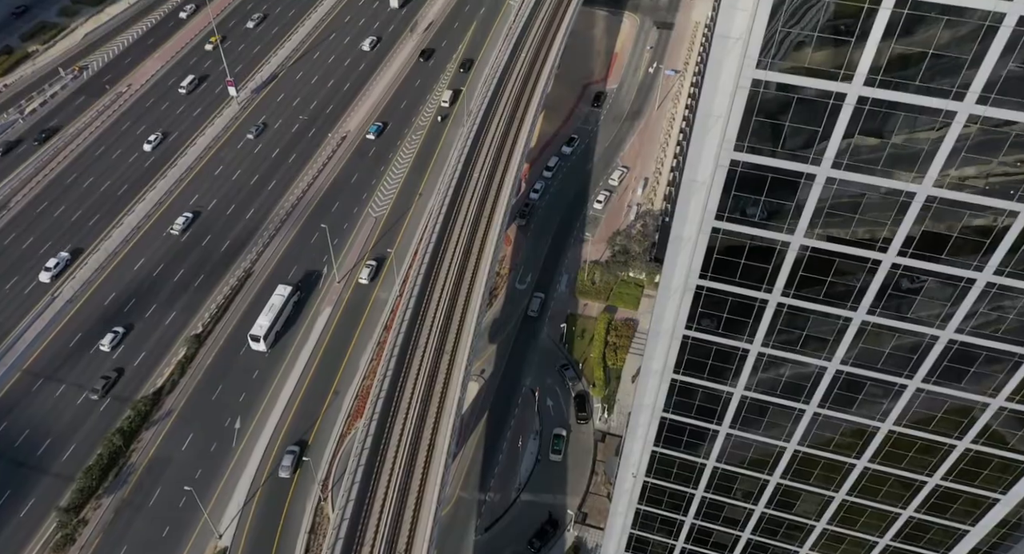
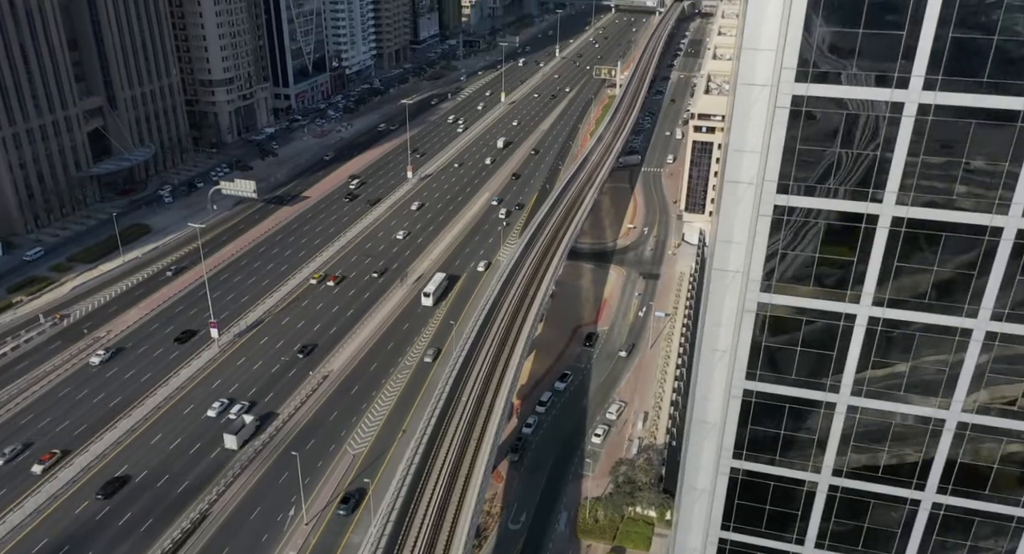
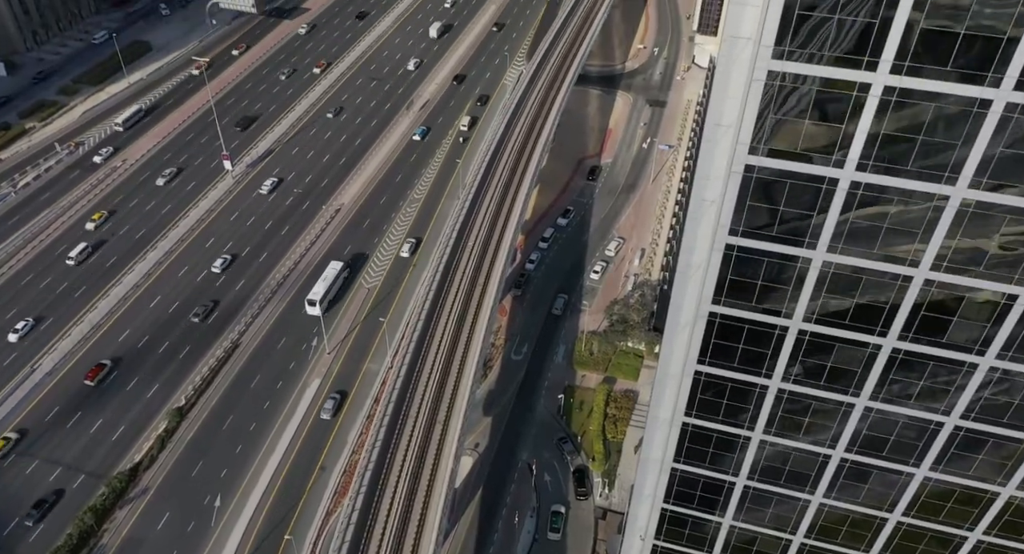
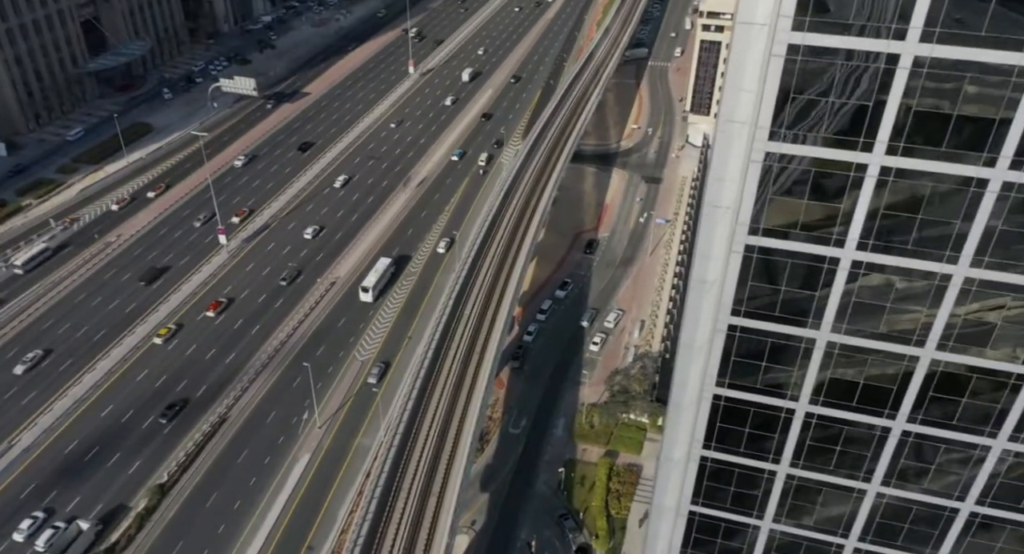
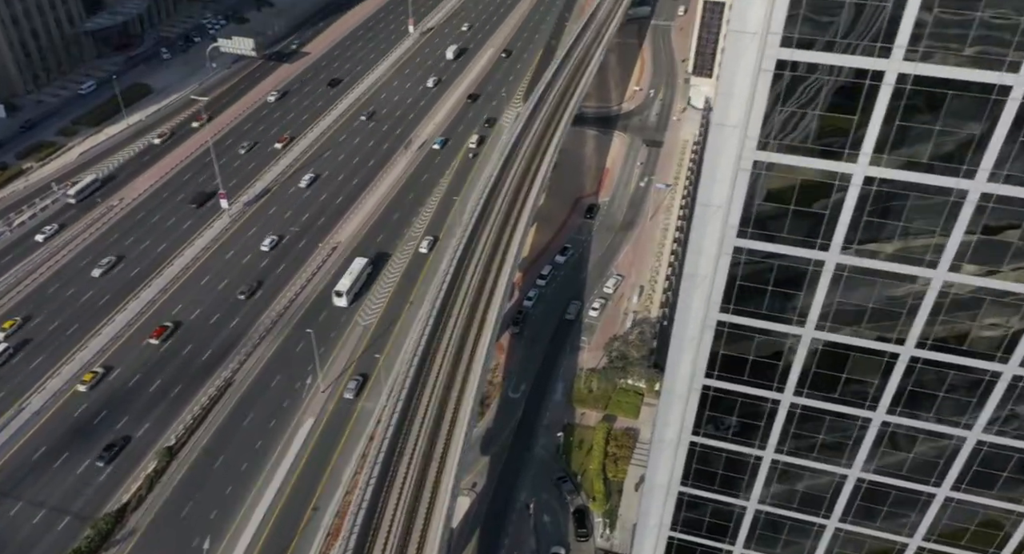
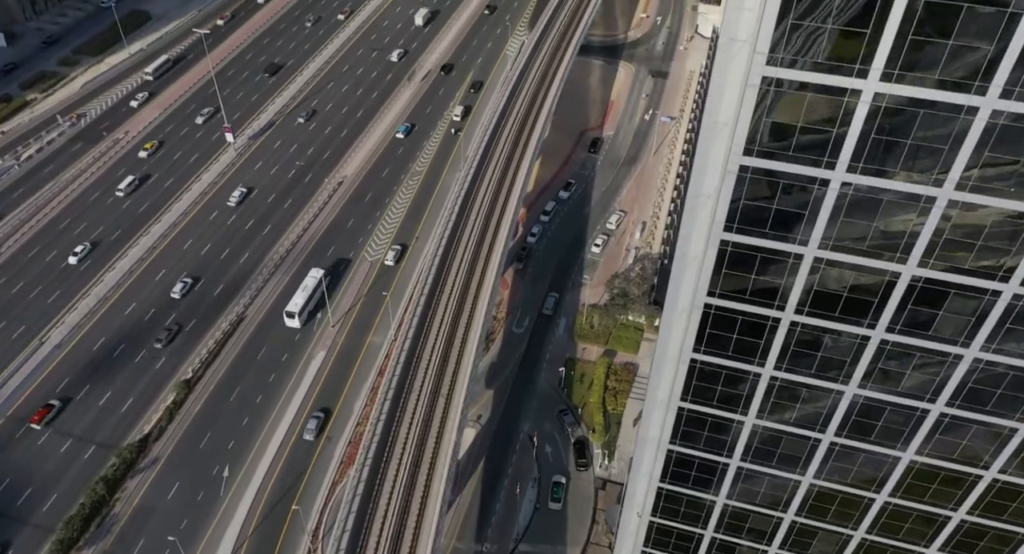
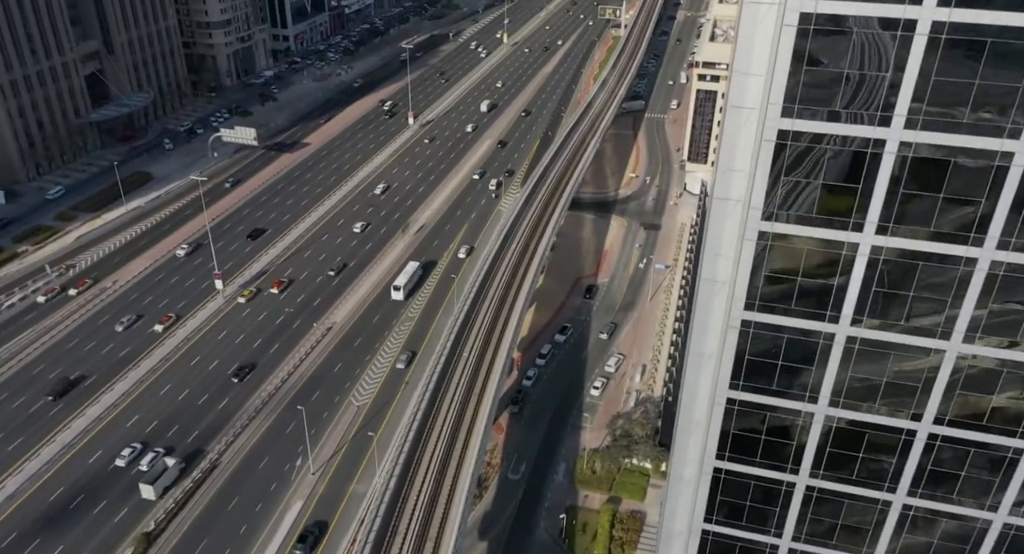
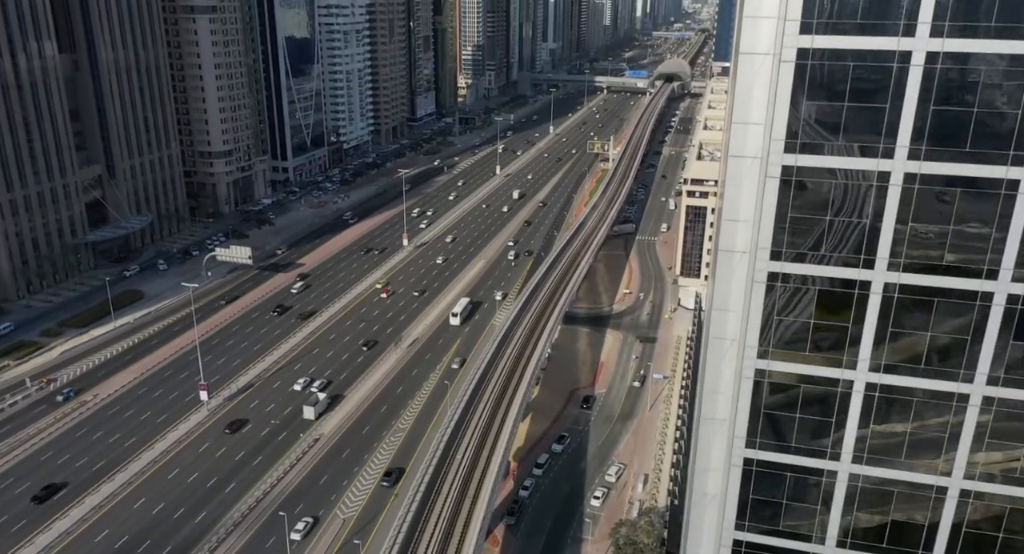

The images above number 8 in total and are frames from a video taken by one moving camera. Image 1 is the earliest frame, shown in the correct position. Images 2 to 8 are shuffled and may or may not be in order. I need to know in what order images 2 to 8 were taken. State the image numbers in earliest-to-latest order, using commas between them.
6, 3, 5, 4, 7, 2, 8
